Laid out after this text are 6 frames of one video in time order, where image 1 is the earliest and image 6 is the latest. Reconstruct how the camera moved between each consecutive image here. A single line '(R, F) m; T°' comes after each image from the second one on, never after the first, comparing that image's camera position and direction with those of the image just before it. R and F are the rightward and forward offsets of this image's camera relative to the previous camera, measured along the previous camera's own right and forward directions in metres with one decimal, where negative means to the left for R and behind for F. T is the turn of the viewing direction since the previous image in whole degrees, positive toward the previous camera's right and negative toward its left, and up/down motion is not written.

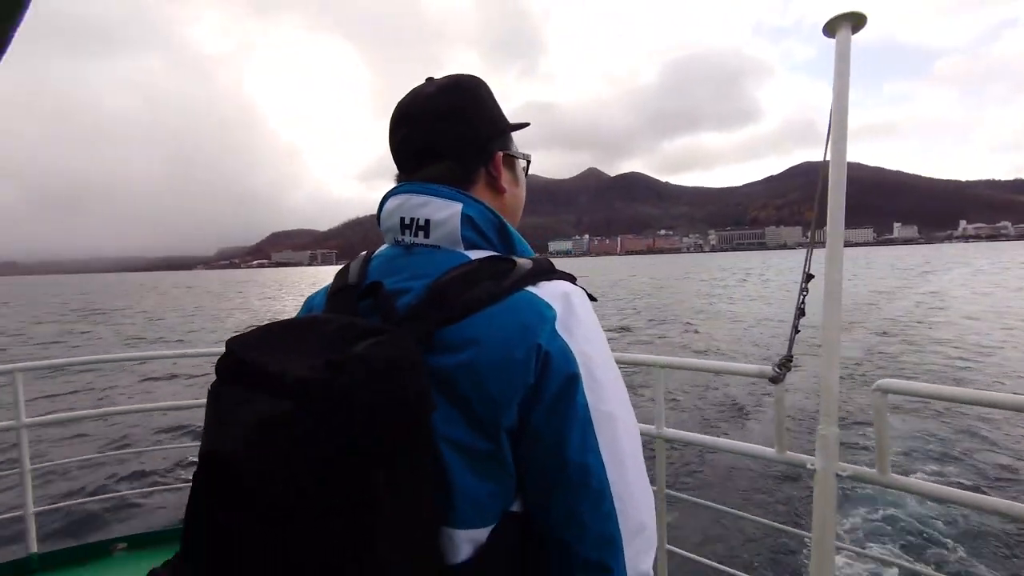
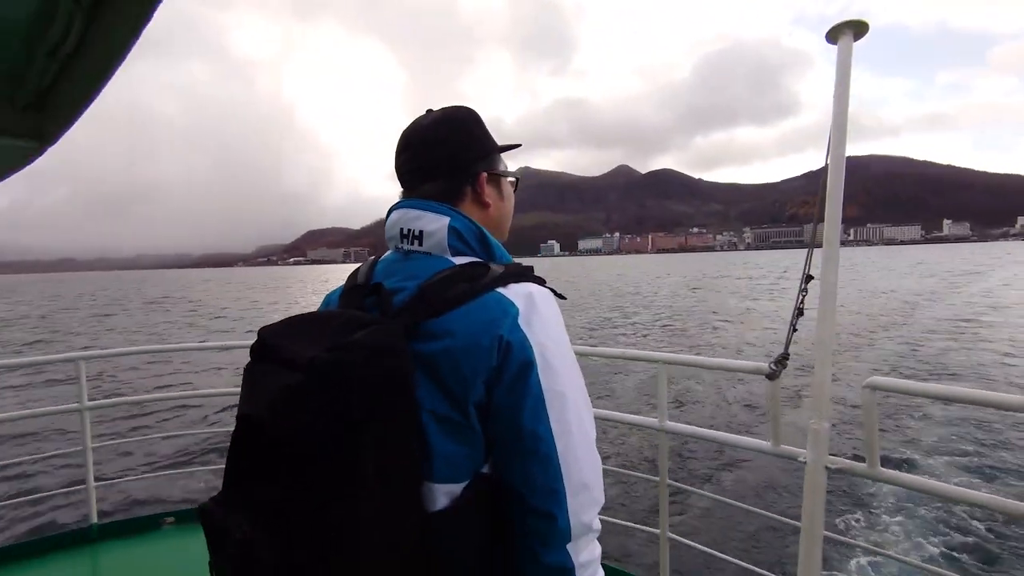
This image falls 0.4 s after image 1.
(+0.1, -0.1) m; -3°
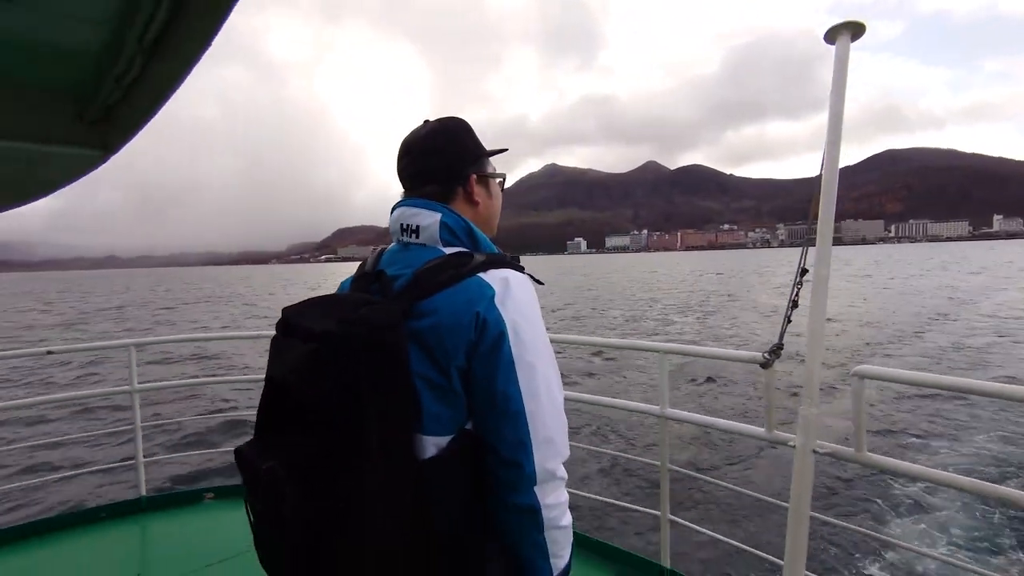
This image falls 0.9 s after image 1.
(+0.1, -0.1) m; -3°
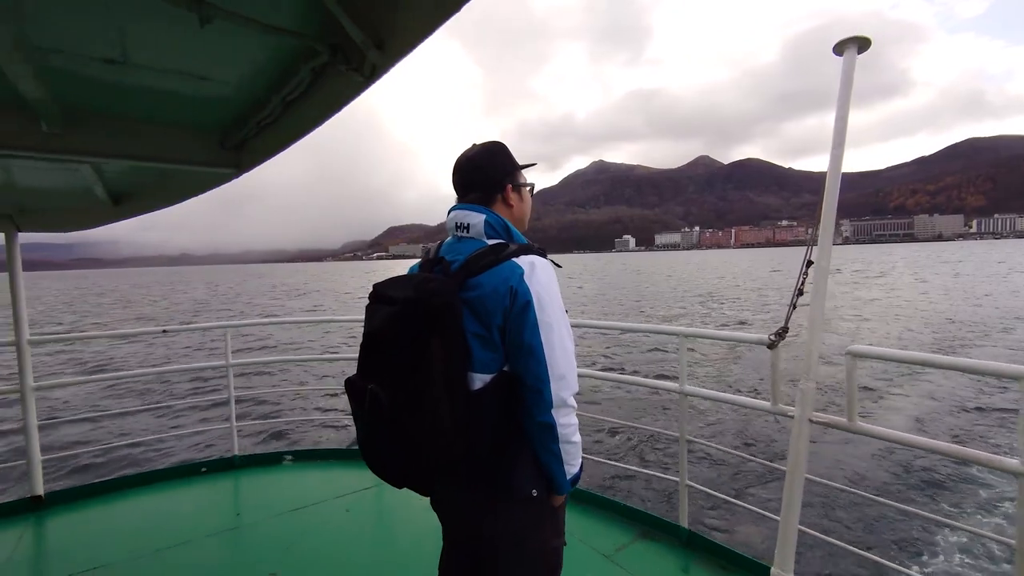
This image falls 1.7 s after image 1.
(+0.1, -0.3) m; -5°
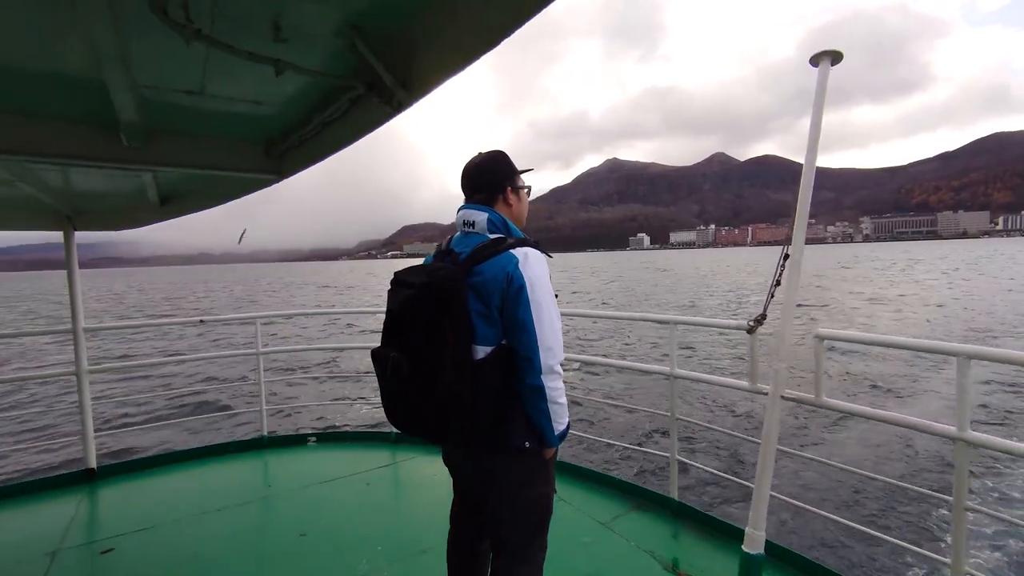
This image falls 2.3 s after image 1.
(0.0, -0.3) m; -1°
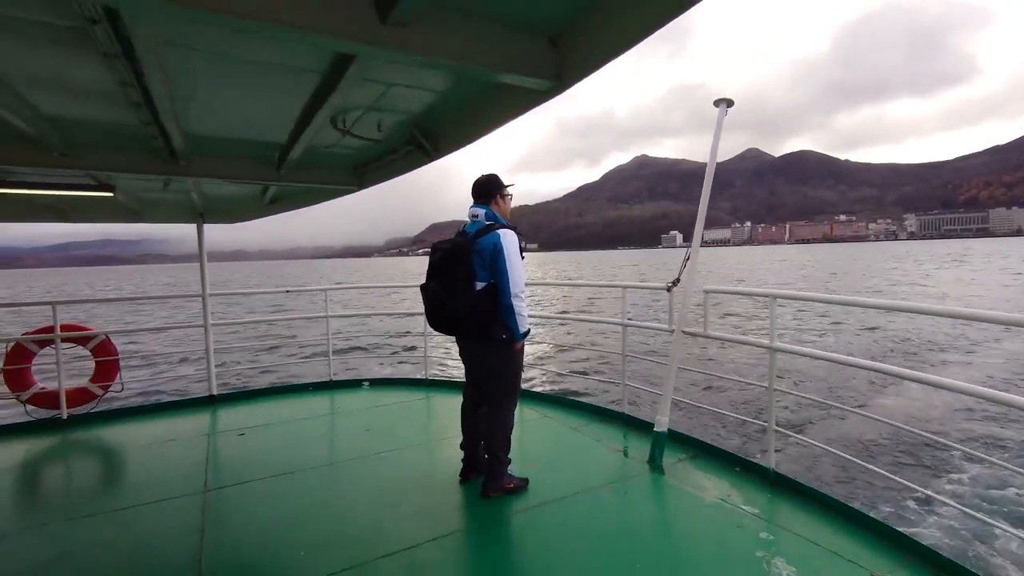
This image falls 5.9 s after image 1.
(+0.2, -1.2) m; -3°
